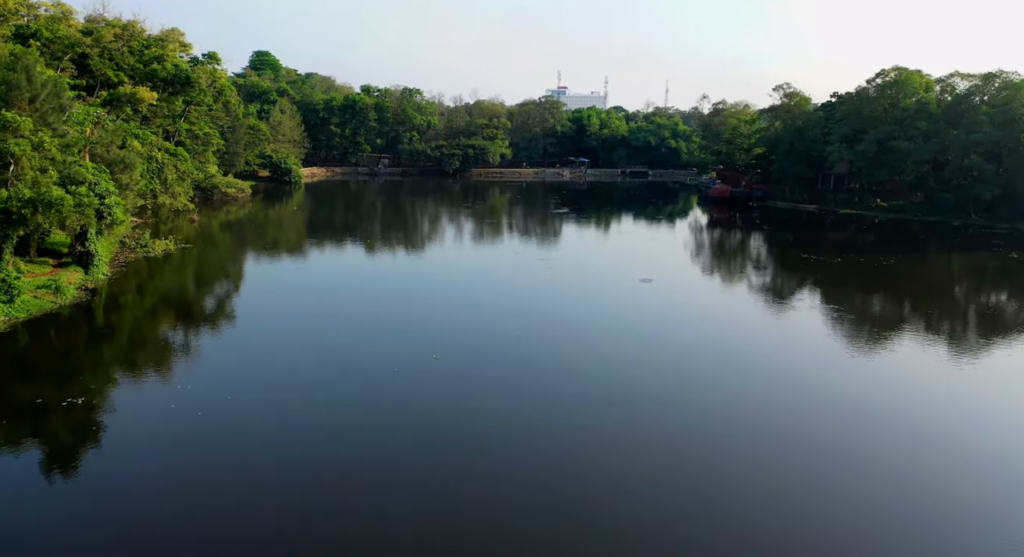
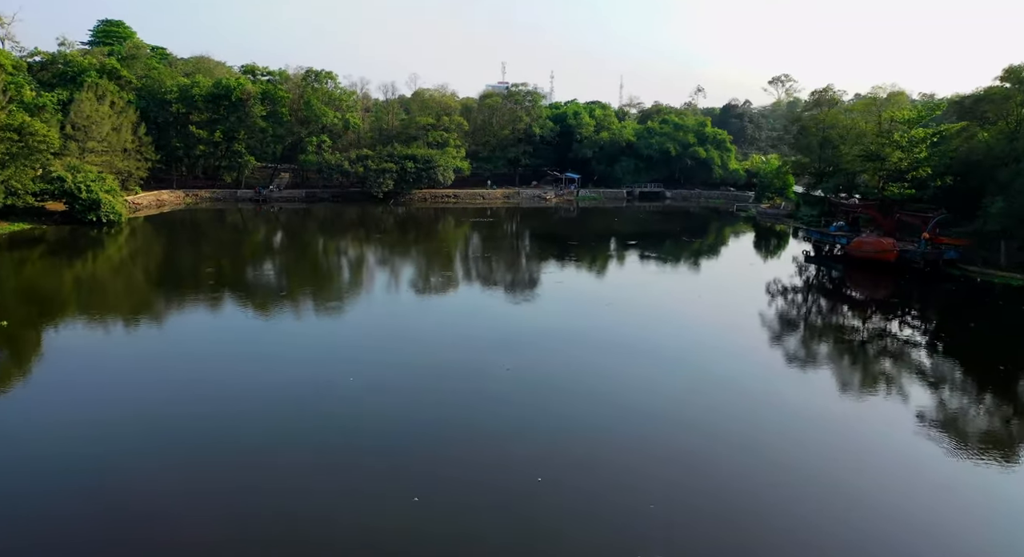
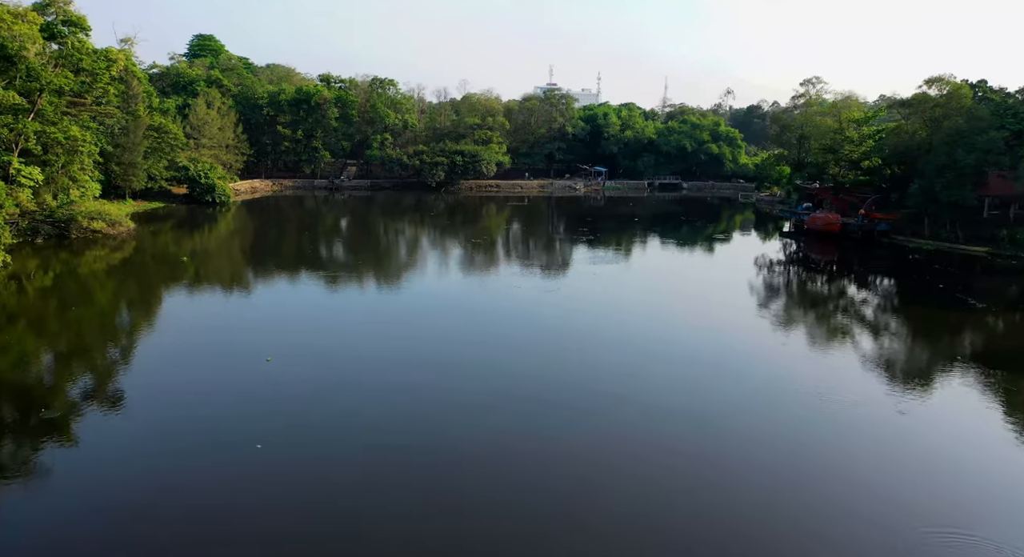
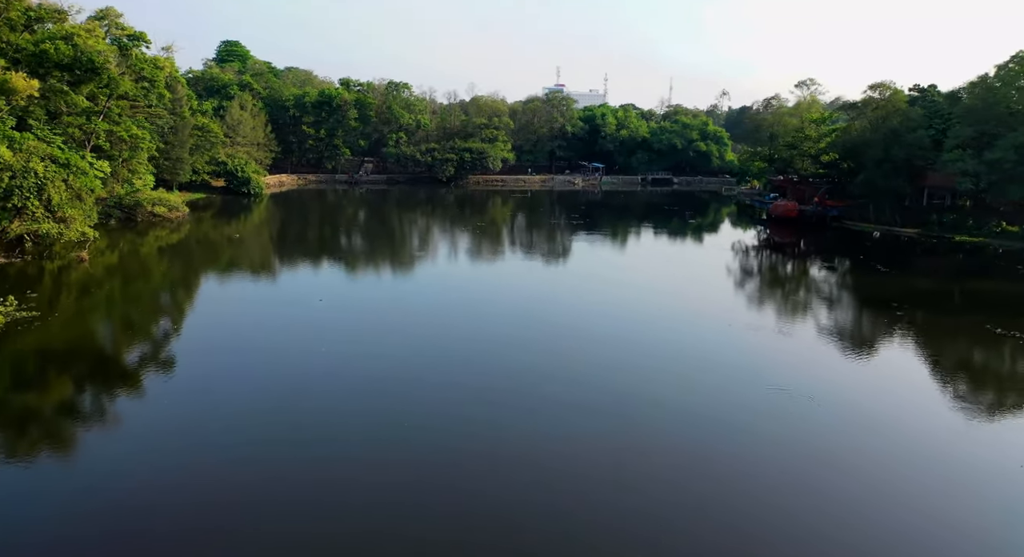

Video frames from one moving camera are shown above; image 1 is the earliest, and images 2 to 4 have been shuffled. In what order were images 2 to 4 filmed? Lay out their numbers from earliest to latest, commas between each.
4, 3, 2
